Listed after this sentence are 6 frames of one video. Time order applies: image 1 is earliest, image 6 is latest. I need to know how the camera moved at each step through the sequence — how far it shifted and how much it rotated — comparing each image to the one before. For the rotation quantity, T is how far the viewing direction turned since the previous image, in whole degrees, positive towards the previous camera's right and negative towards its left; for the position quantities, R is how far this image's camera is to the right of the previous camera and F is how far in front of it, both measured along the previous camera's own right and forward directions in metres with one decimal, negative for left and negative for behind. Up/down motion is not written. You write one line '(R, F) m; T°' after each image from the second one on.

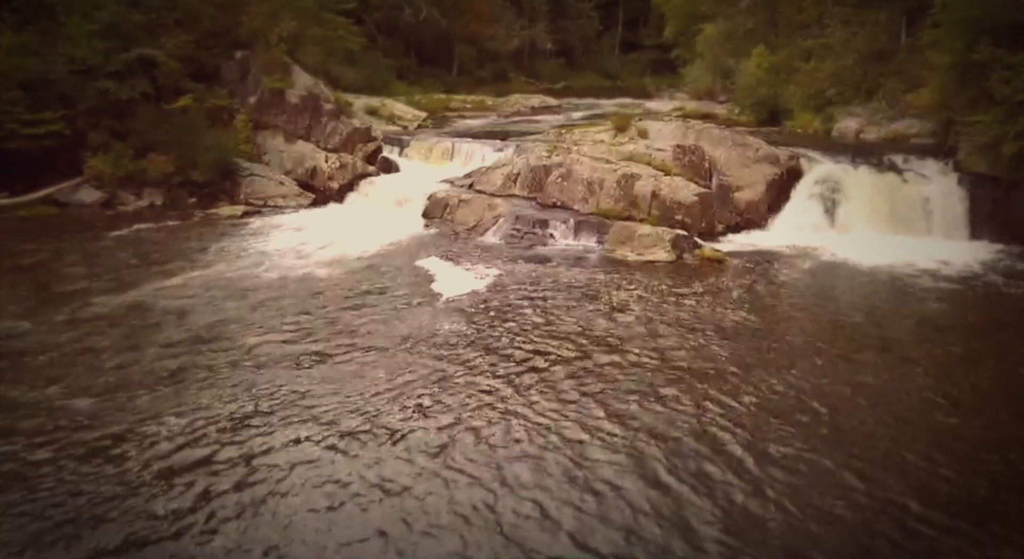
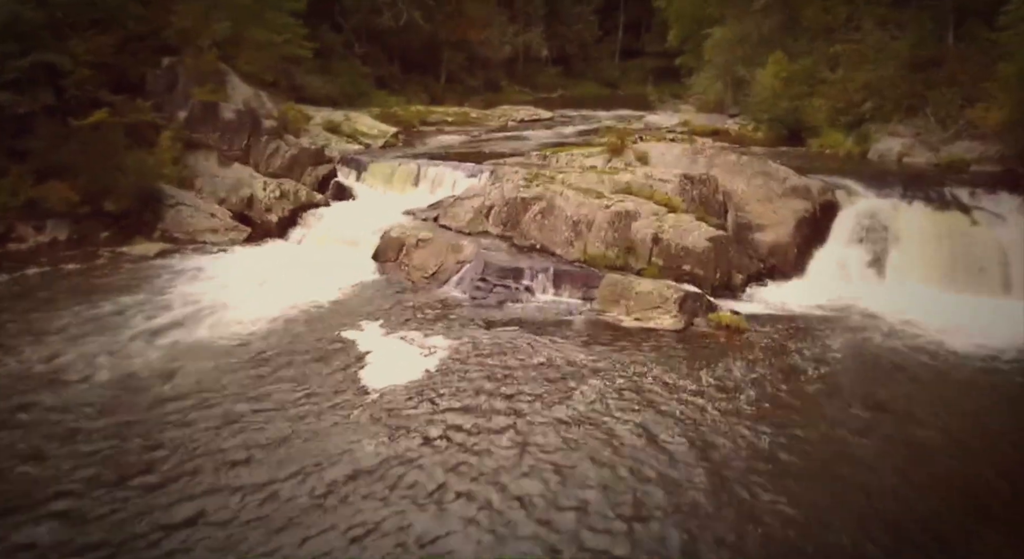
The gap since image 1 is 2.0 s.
(+0.4, +1.8) m; 0°
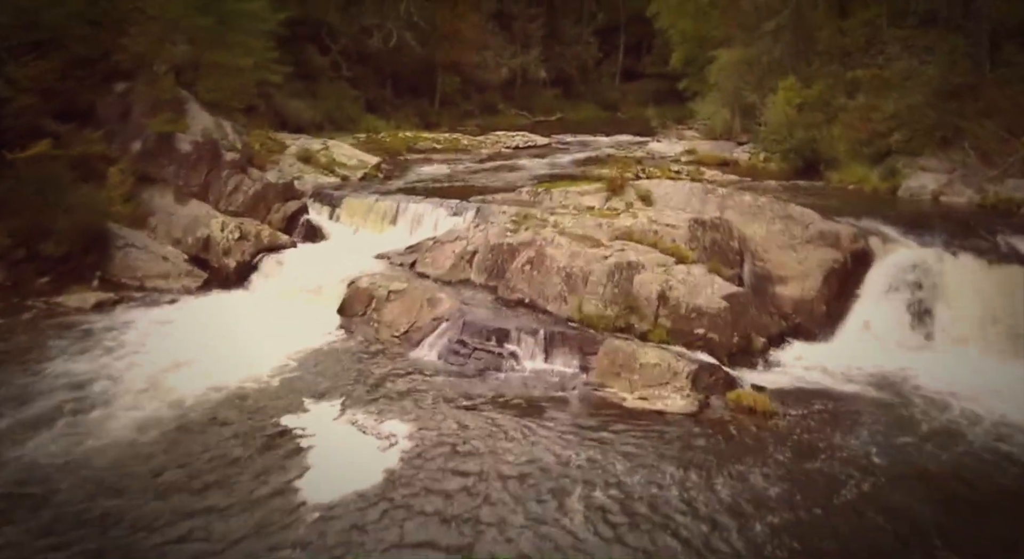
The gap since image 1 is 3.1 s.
(+0.2, +1.0) m; 0°
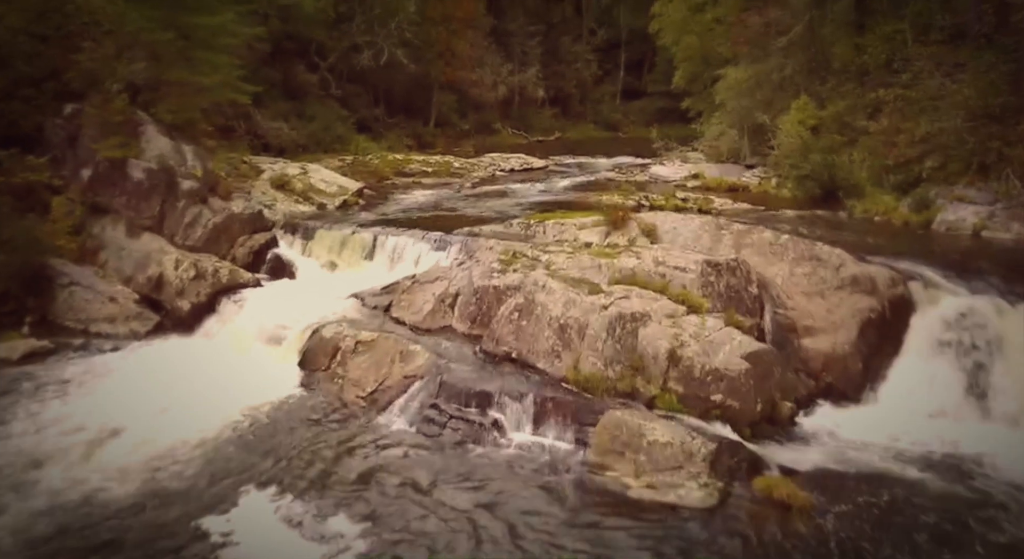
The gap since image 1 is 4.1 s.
(+0.2, +0.9) m; 0°
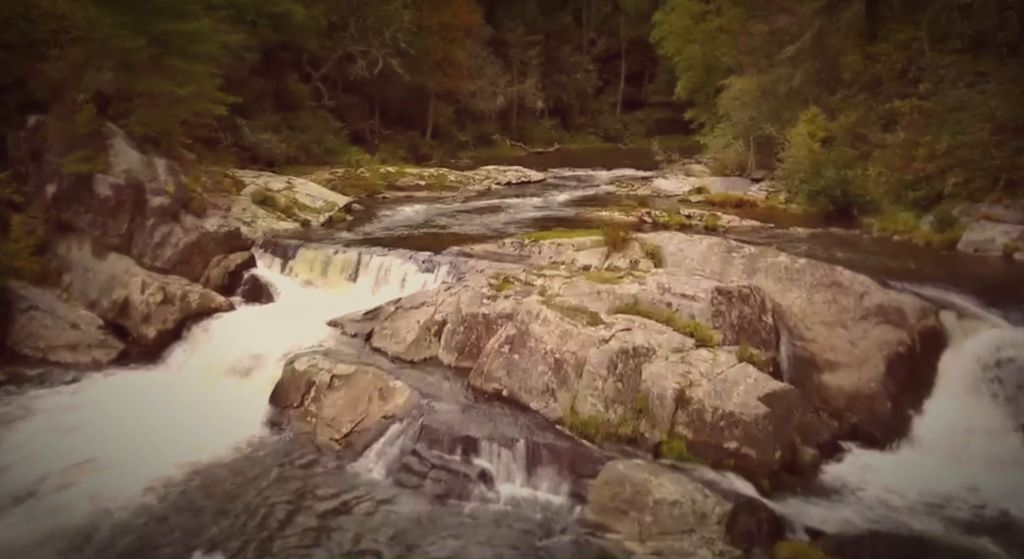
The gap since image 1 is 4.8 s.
(+0.1, +0.5) m; 0°
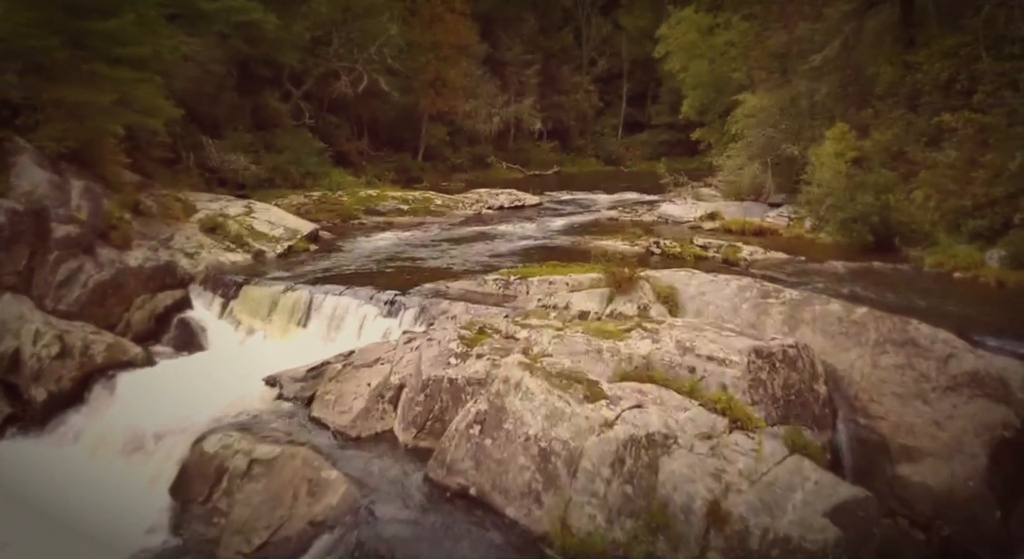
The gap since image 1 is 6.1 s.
(+0.2, +1.3) m; 0°
